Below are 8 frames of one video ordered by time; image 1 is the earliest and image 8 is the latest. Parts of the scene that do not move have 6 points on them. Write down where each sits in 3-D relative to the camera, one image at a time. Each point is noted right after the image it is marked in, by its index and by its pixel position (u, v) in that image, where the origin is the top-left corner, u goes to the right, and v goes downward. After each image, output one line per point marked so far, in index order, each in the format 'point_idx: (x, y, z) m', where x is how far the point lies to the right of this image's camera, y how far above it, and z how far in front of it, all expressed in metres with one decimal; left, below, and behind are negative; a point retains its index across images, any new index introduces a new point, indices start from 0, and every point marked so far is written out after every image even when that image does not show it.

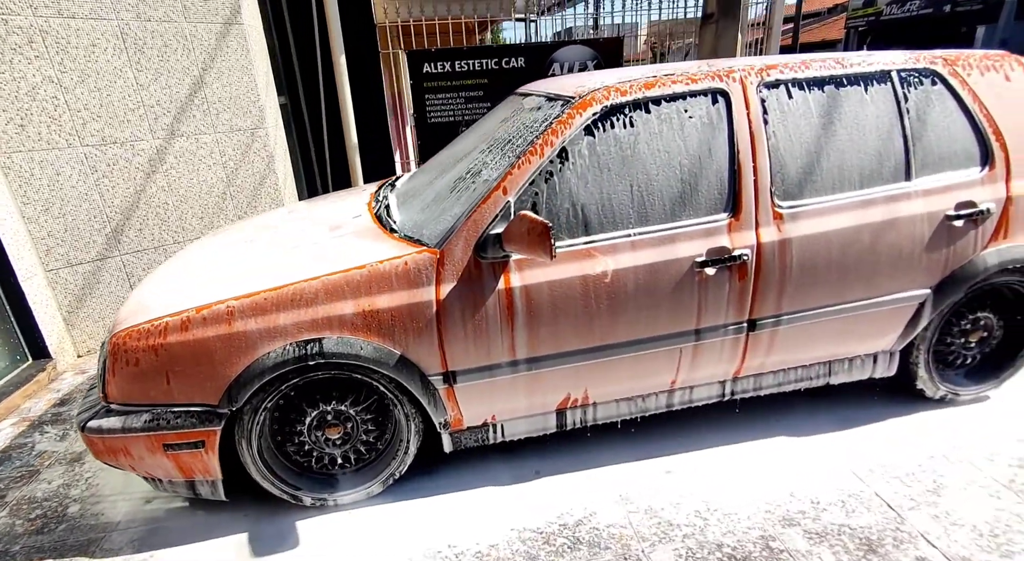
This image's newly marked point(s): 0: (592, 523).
0: (+0.3, -0.9, +2.0) m
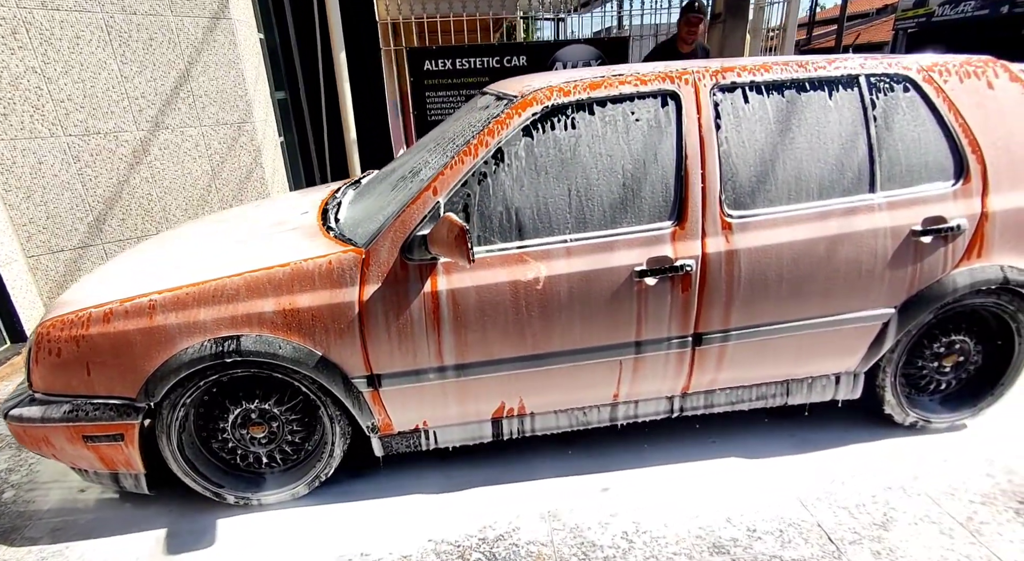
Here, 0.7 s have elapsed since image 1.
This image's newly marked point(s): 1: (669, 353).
0: (0.0, -0.9, +1.9) m
1: (+0.6, -0.3, +2.1) m
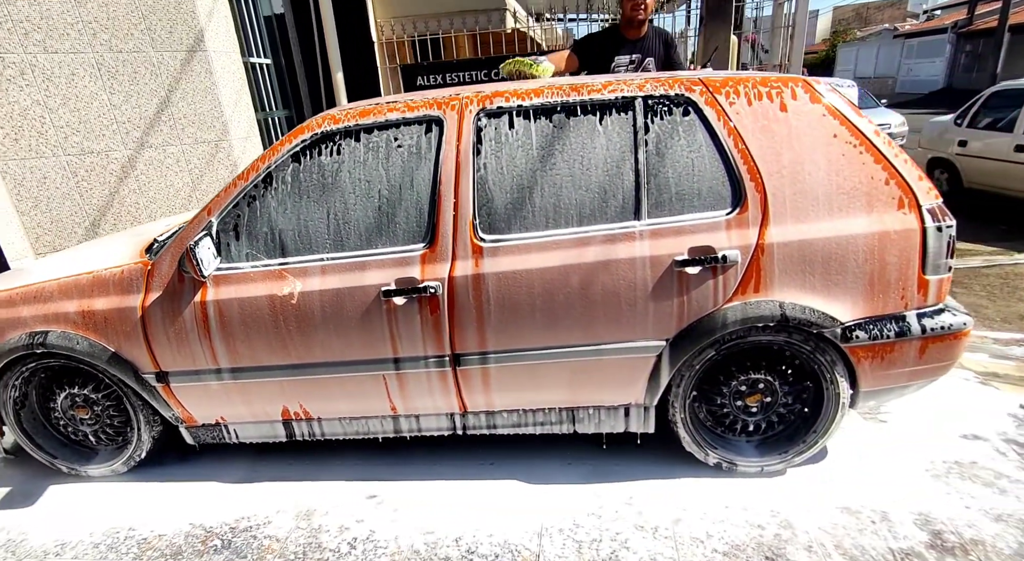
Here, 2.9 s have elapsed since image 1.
0: (-1.0, -1.0, +2.1) m
1: (-0.3, -0.4, +2.2) m
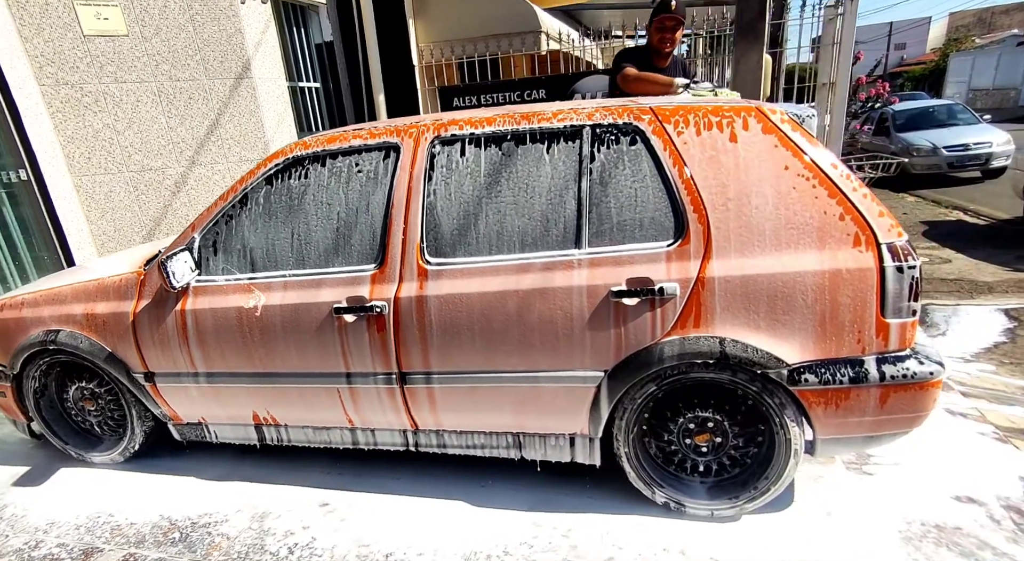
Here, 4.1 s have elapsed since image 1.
0: (-1.3, -1.0, +2.3) m
1: (-0.6, -0.5, +2.2) m
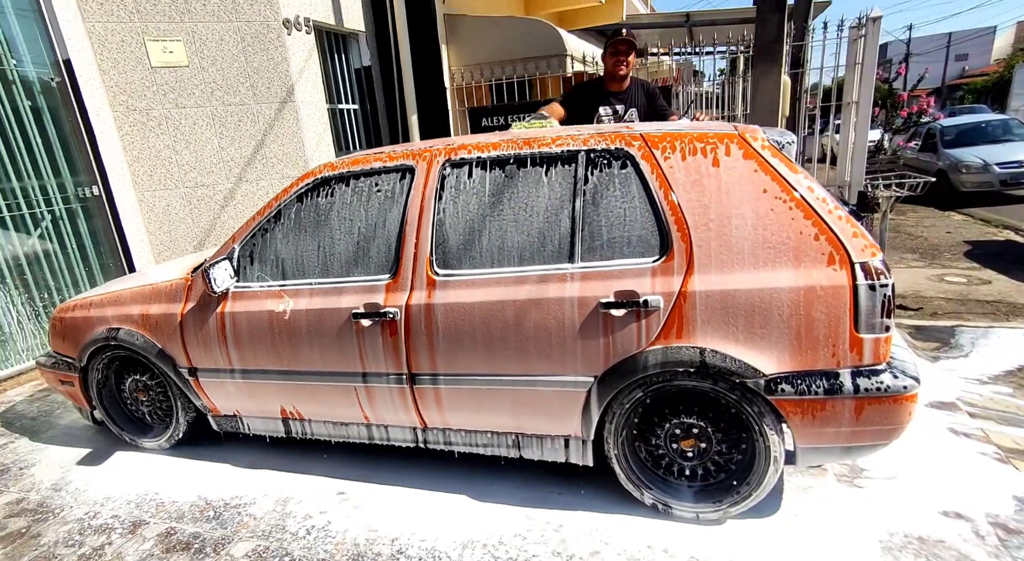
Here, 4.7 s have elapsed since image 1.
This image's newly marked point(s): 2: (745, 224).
0: (-1.3, -1.1, +2.5) m
1: (-0.6, -0.5, +2.5) m
2: (+0.9, +0.2, +2.0) m
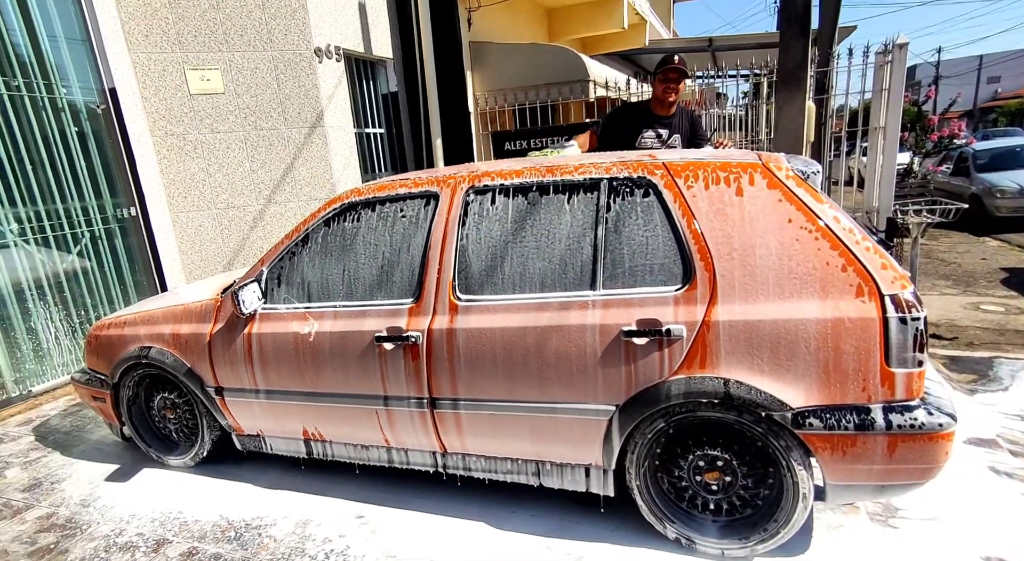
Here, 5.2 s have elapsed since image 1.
0: (-1.2, -1.2, +2.5) m
1: (-0.5, -0.6, +2.5) m
2: (+1.0, +0.1, +2.0) m
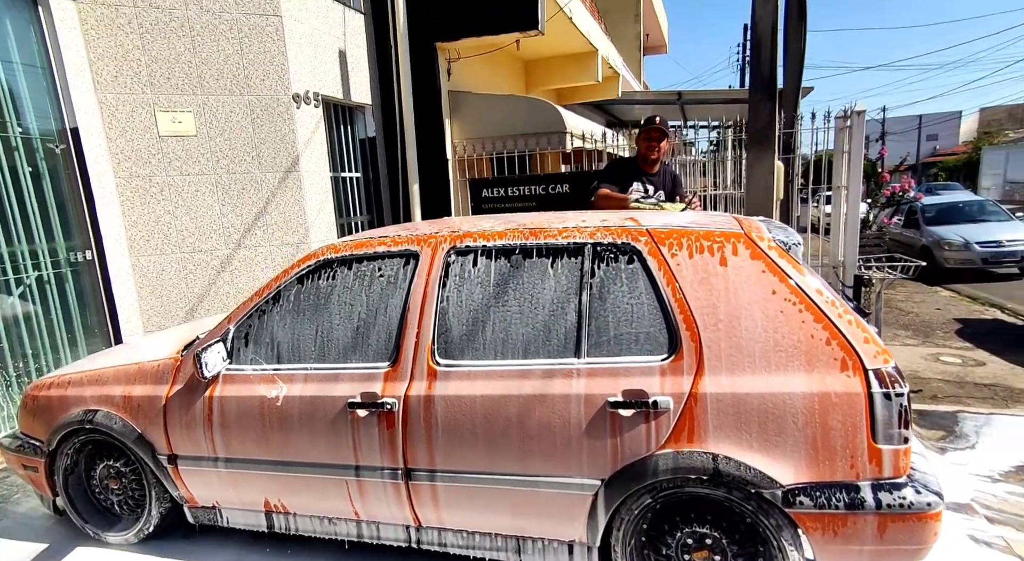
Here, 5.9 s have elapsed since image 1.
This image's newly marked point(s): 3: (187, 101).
0: (-1.3, -1.5, +2.3) m
1: (-0.6, -0.9, +2.3) m
2: (+0.9, -0.2, +2.0) m
3: (-3.1, +1.7, +5.0) m
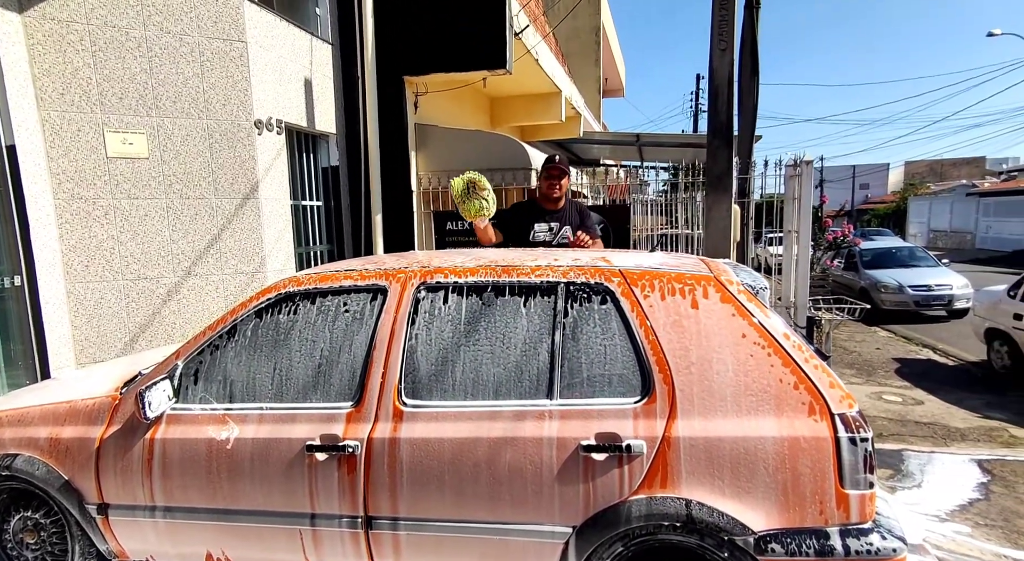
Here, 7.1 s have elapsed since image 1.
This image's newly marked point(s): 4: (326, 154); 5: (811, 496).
0: (-1.4, -1.6, +2.1) m
1: (-0.7, -1.0, +2.2) m
2: (+0.8, -0.3, +2.0) m
3: (-3.4, +1.4, +4.8) m
4: (-2.3, +1.5, +6.5) m
5: (+1.1, -0.8, +1.9) m
